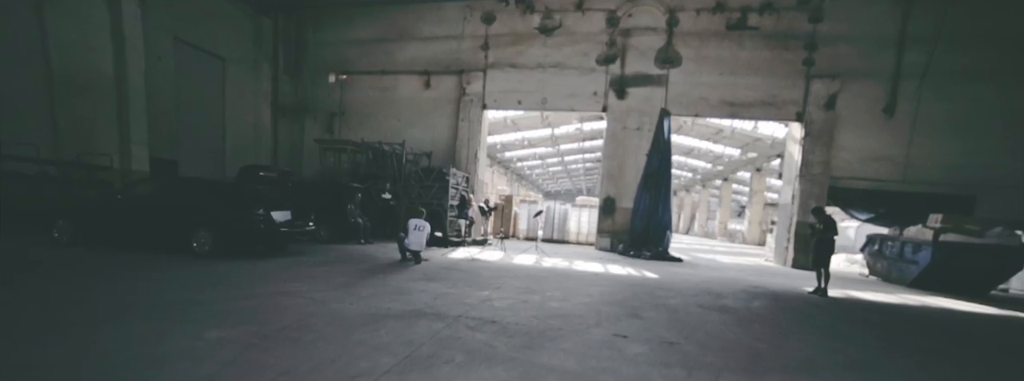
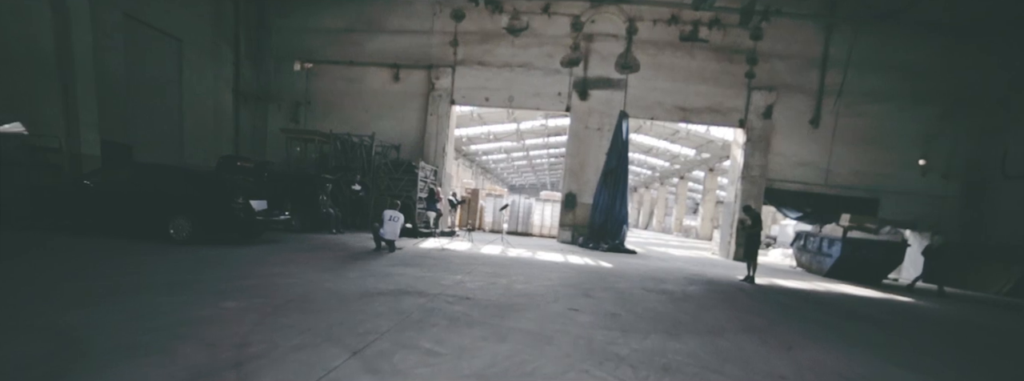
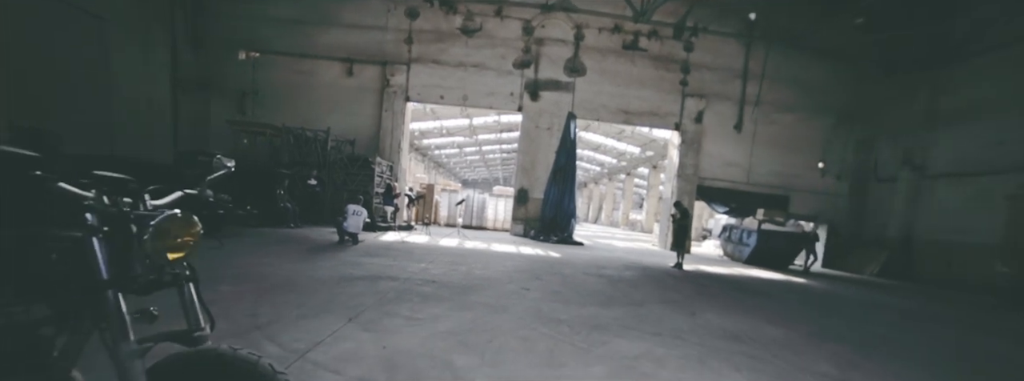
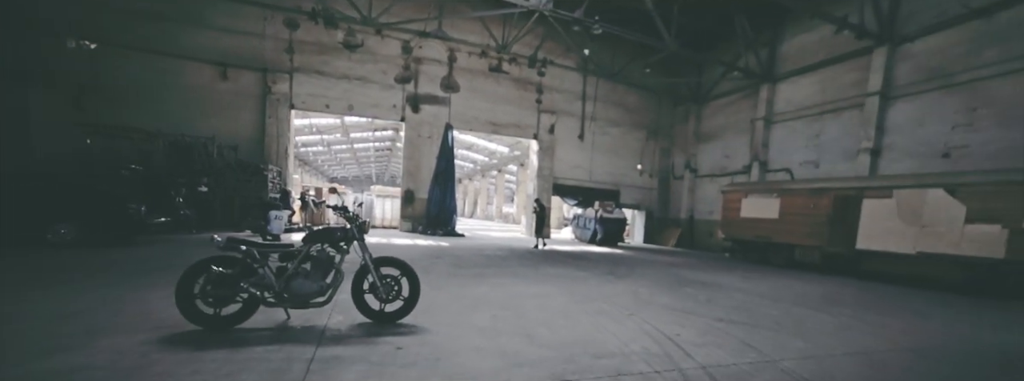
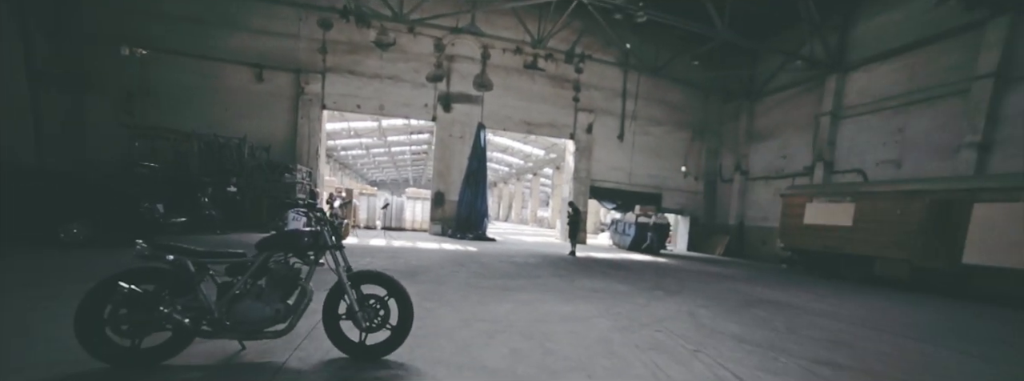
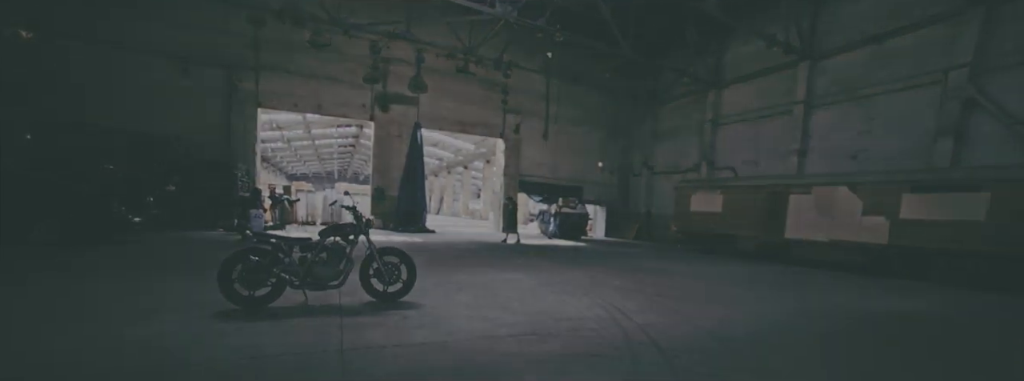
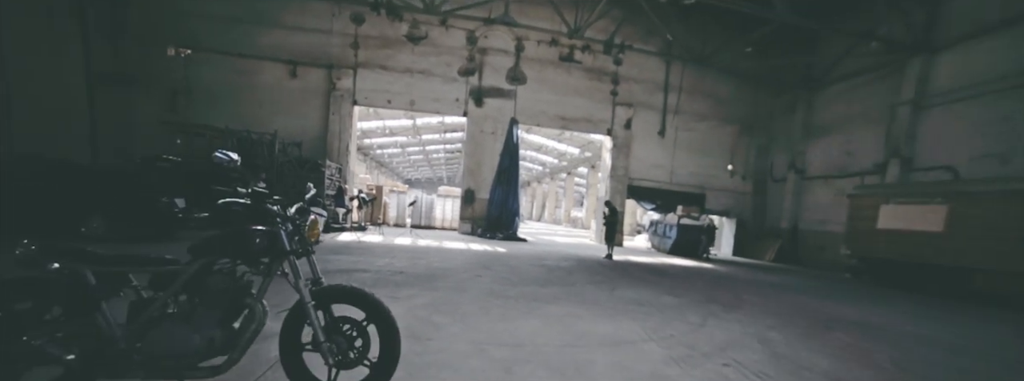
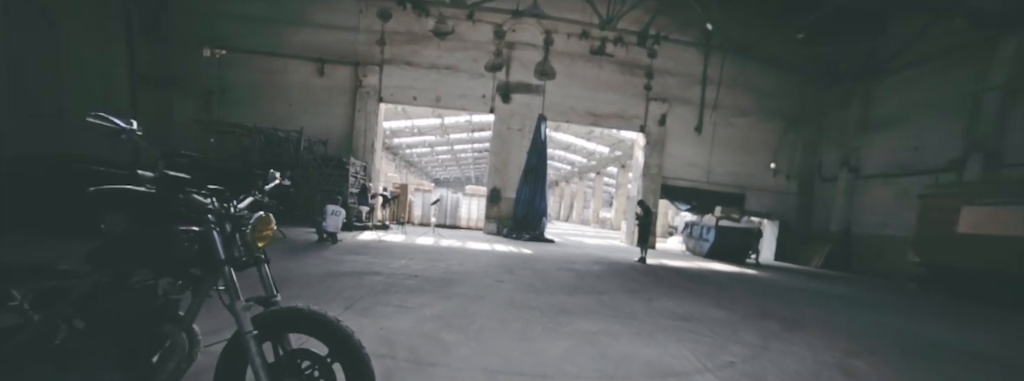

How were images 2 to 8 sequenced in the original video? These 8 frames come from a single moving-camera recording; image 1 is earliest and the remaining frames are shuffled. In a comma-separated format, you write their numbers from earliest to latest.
2, 3, 8, 7, 5, 4, 6
